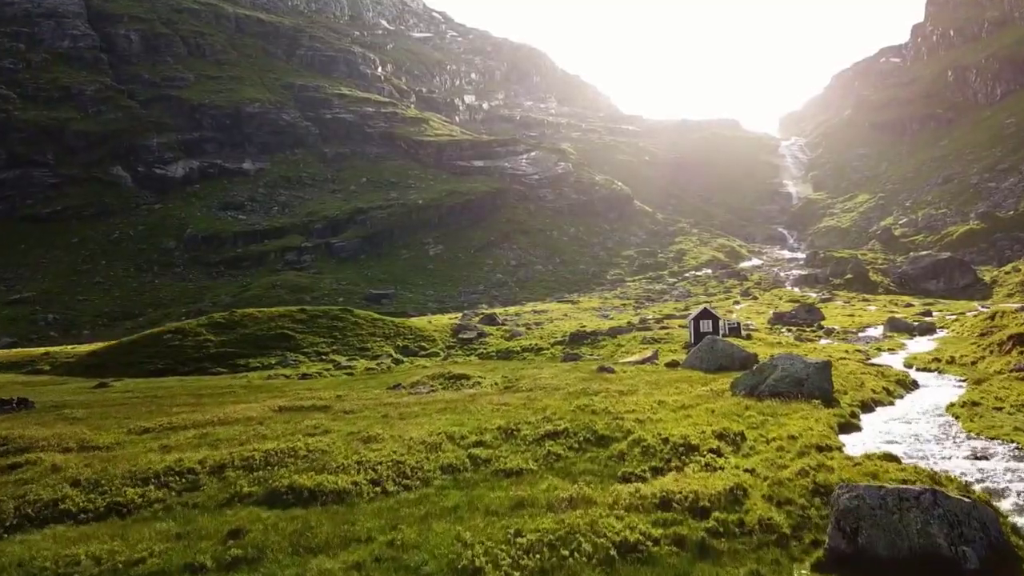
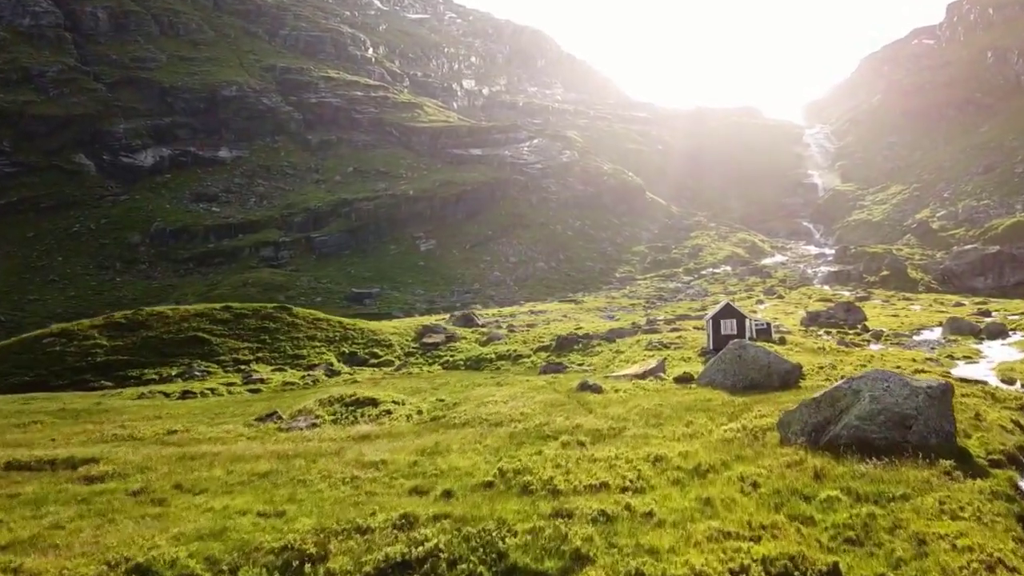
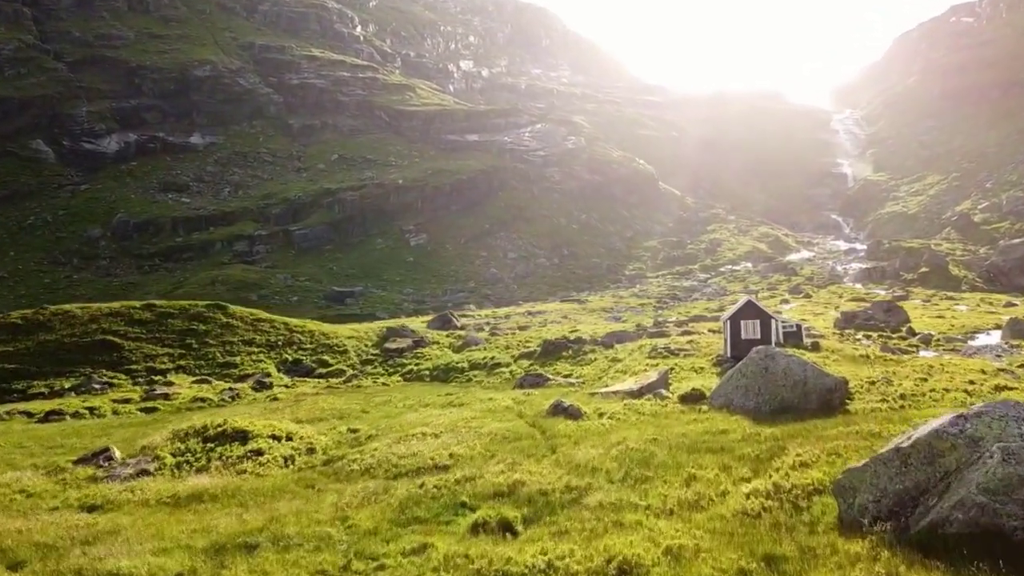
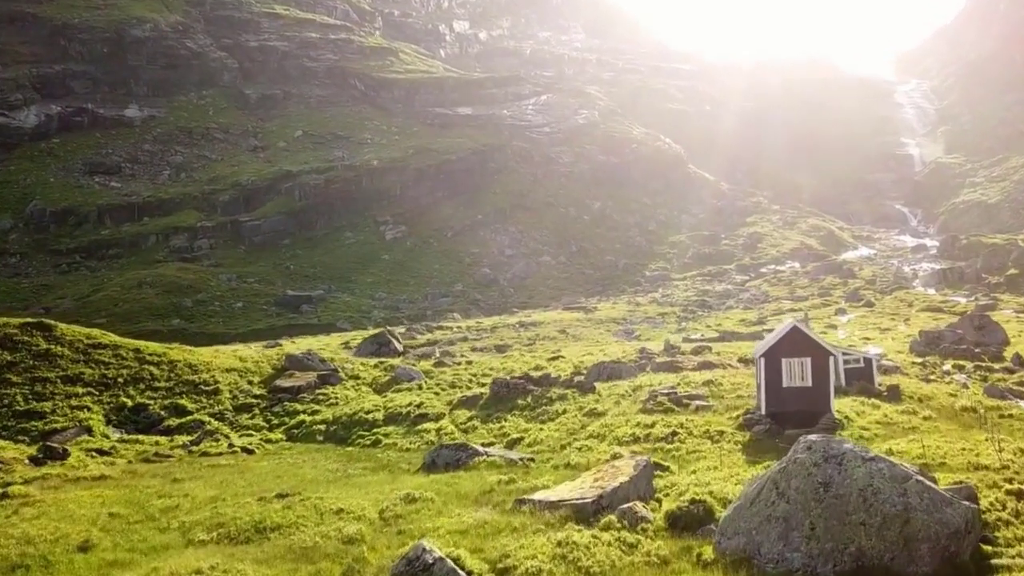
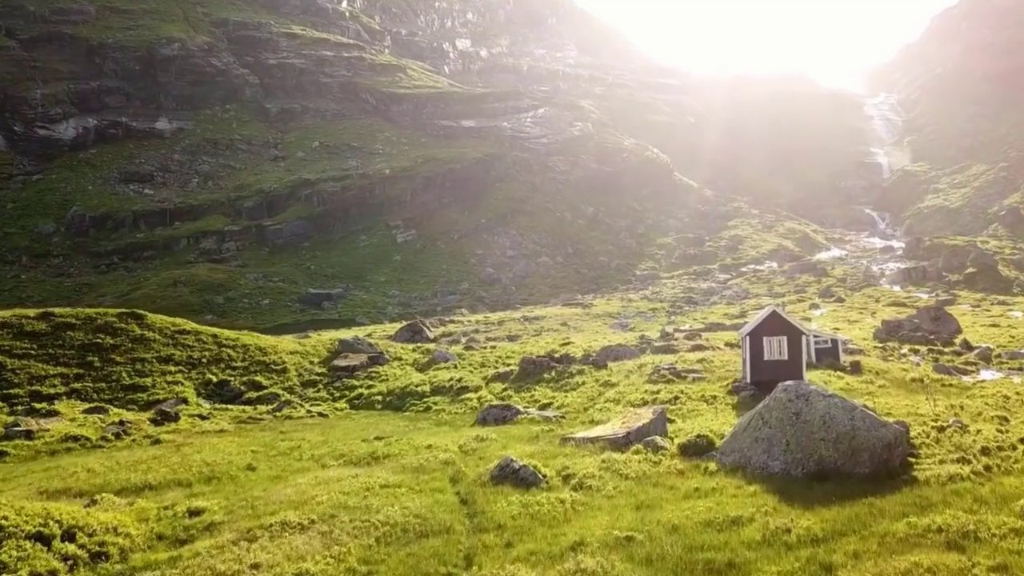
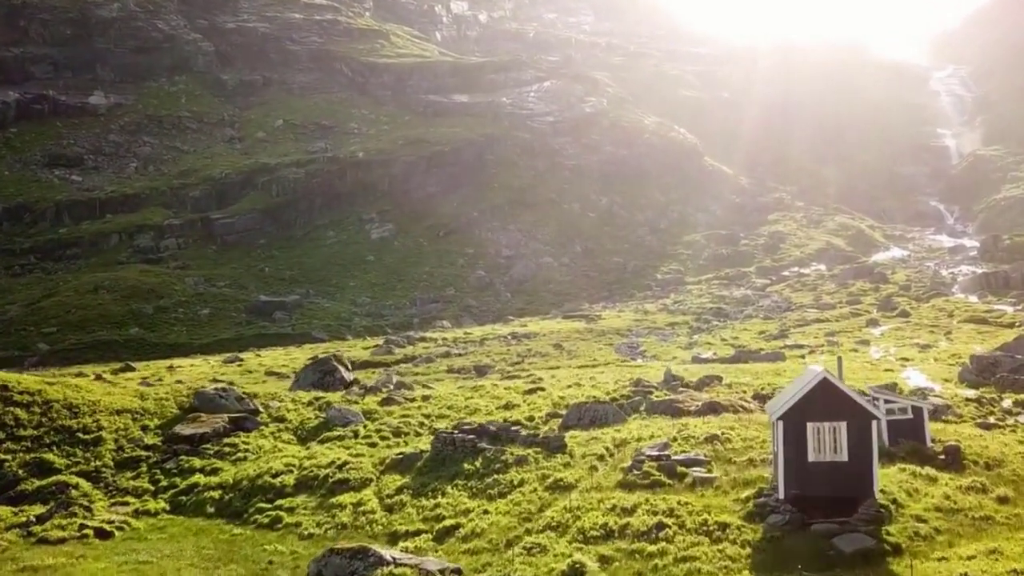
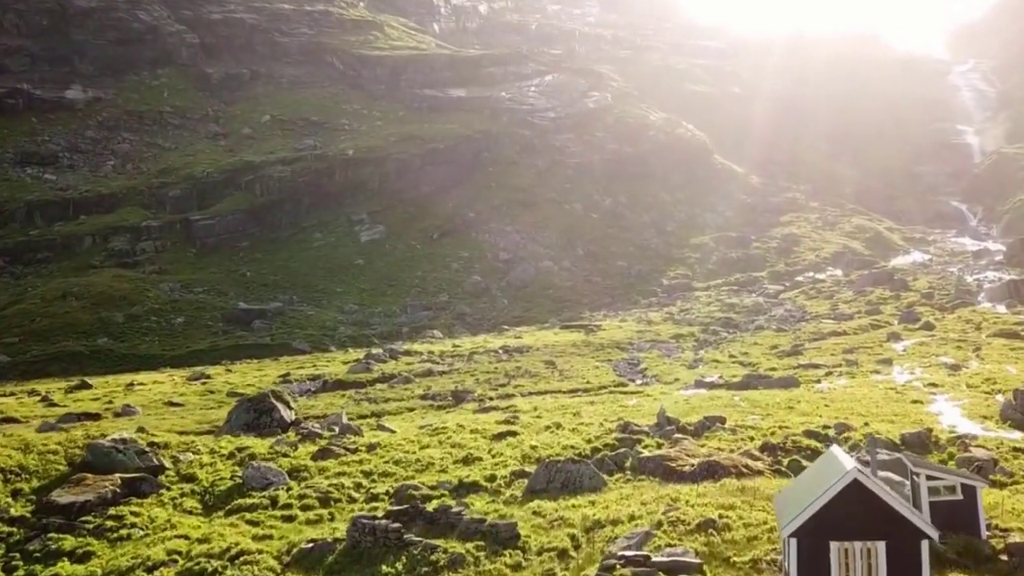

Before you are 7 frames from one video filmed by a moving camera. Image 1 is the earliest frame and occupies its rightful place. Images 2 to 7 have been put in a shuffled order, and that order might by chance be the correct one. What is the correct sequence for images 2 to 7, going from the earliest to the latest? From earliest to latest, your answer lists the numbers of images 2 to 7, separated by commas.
2, 3, 5, 4, 6, 7
